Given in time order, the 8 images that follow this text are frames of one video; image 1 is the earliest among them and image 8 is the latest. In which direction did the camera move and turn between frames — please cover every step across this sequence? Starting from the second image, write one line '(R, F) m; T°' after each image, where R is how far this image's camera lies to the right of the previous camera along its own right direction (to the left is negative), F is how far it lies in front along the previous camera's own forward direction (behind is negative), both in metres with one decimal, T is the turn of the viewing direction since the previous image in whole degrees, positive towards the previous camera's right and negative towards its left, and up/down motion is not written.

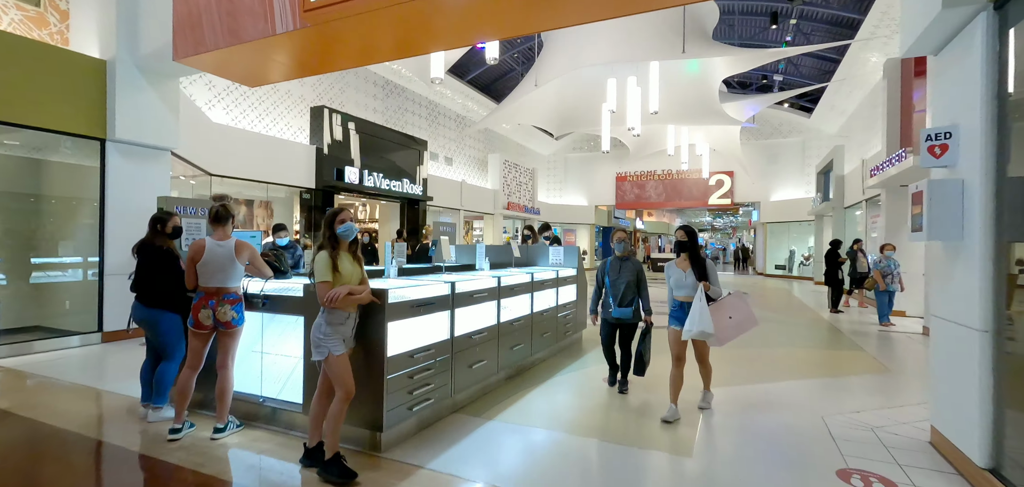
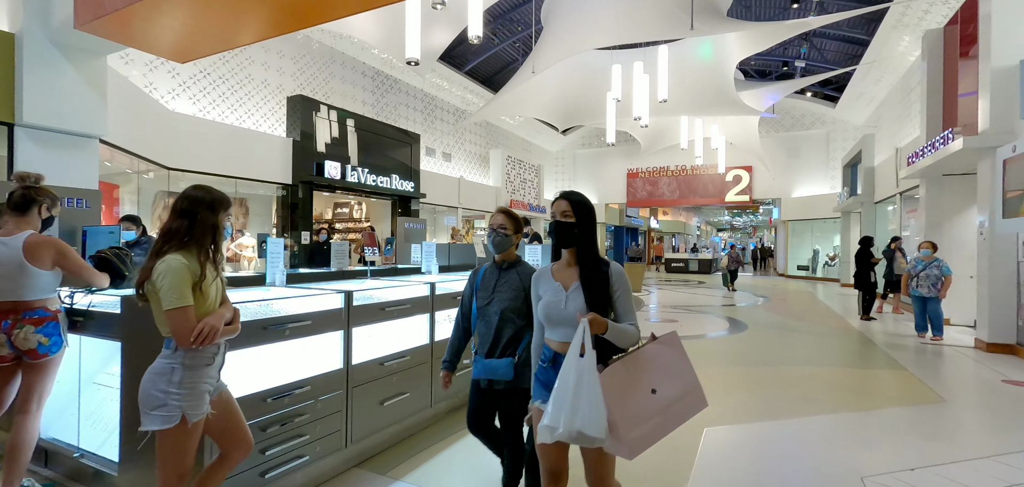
(+0.5, +0.8) m; -2°
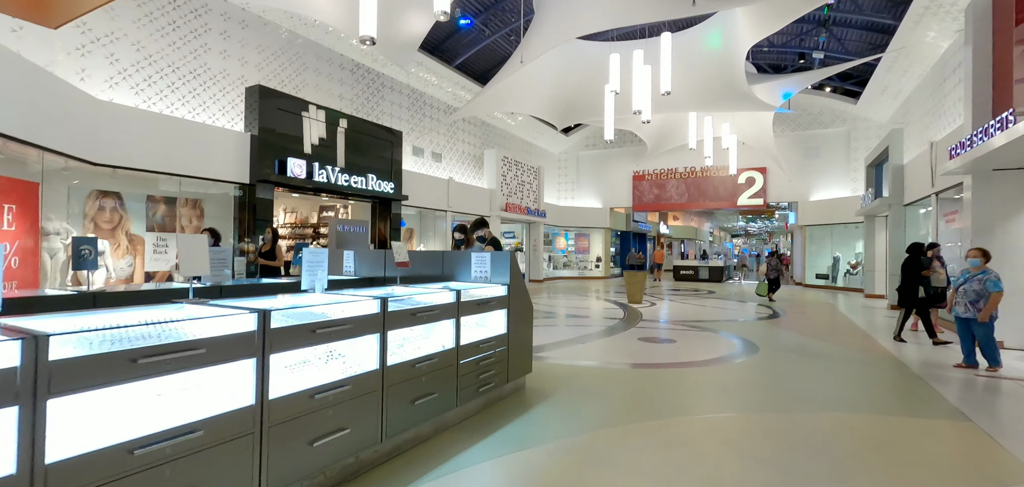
(+0.5, +0.9) m; -2°
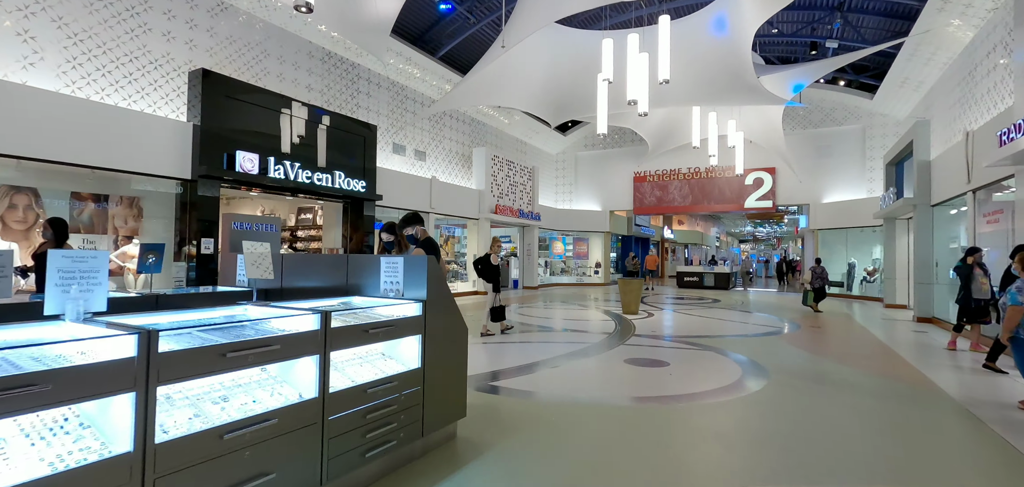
(+0.5, +0.9) m; -1°
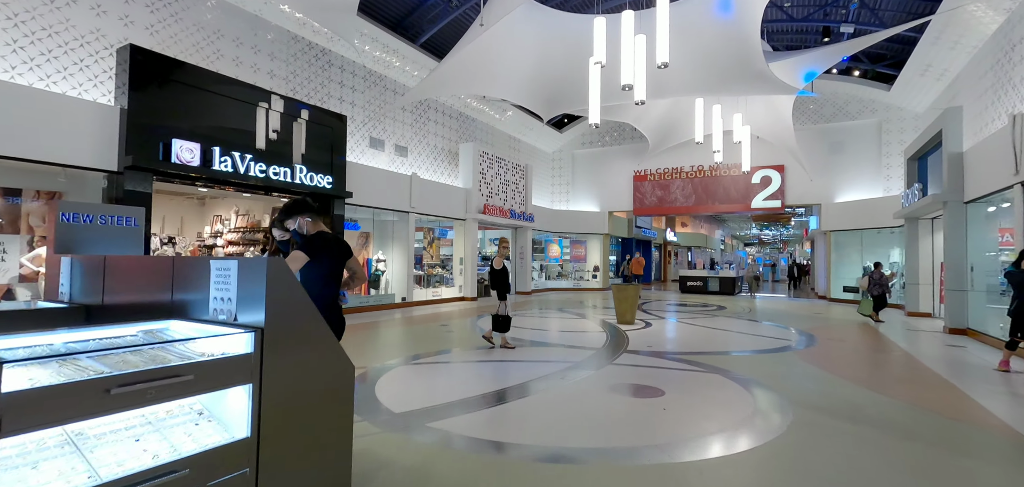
(+0.4, +0.9) m; 0°
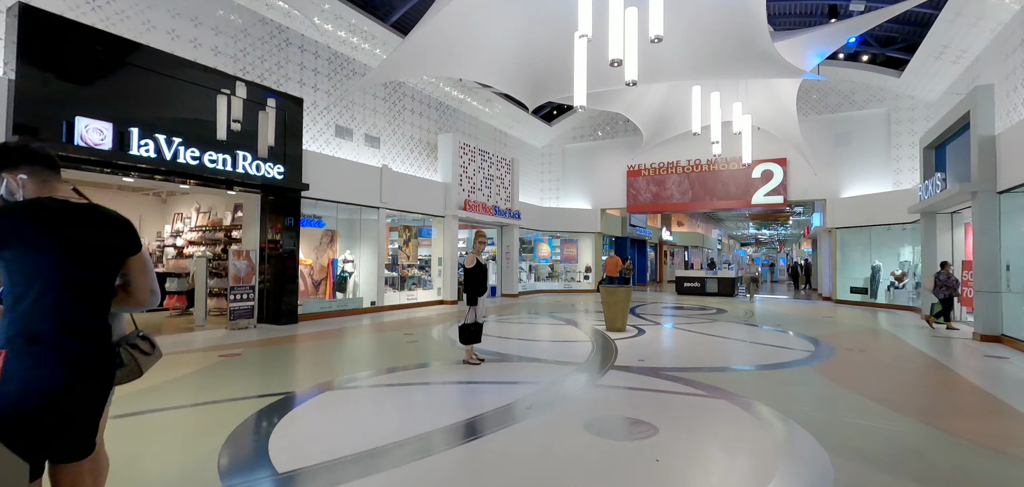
(+0.3, +0.9) m; 0°
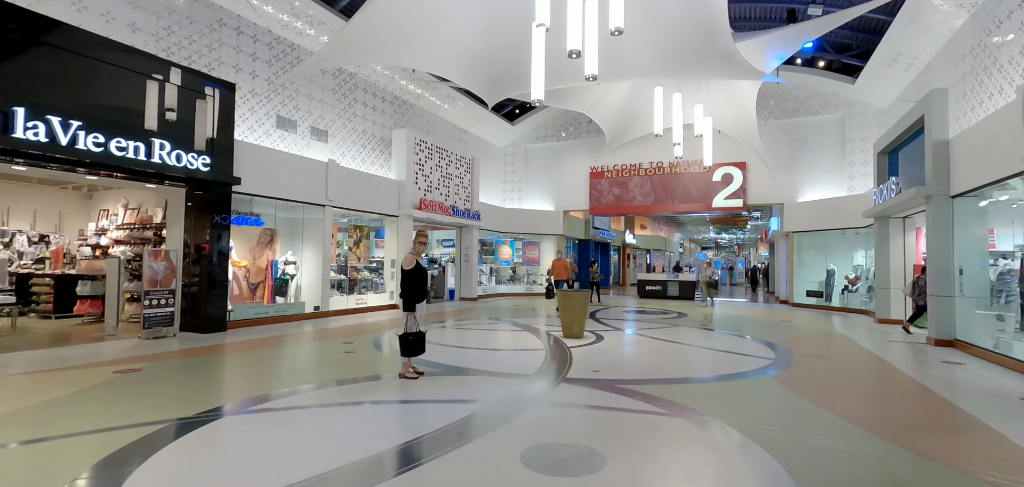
(+0.2, +0.5) m; +4°
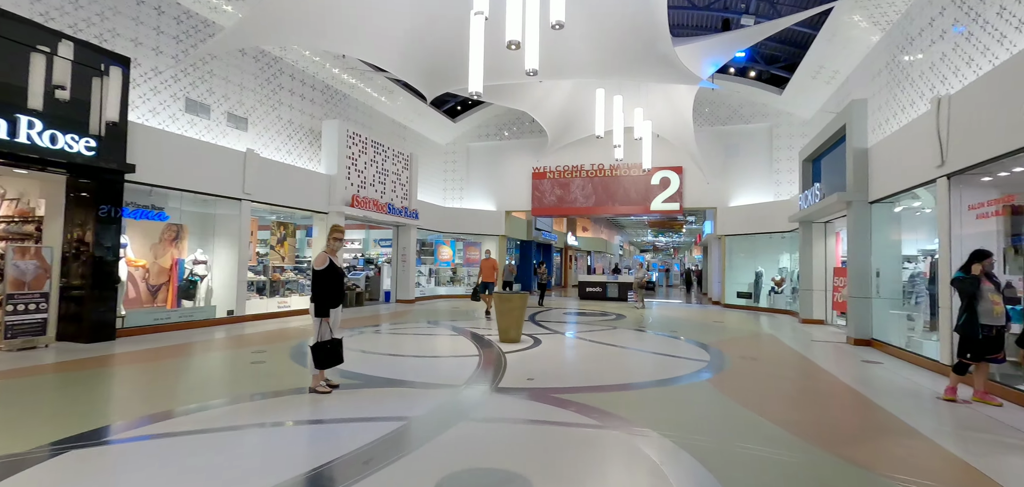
(+0.2, +0.3) m; +7°
